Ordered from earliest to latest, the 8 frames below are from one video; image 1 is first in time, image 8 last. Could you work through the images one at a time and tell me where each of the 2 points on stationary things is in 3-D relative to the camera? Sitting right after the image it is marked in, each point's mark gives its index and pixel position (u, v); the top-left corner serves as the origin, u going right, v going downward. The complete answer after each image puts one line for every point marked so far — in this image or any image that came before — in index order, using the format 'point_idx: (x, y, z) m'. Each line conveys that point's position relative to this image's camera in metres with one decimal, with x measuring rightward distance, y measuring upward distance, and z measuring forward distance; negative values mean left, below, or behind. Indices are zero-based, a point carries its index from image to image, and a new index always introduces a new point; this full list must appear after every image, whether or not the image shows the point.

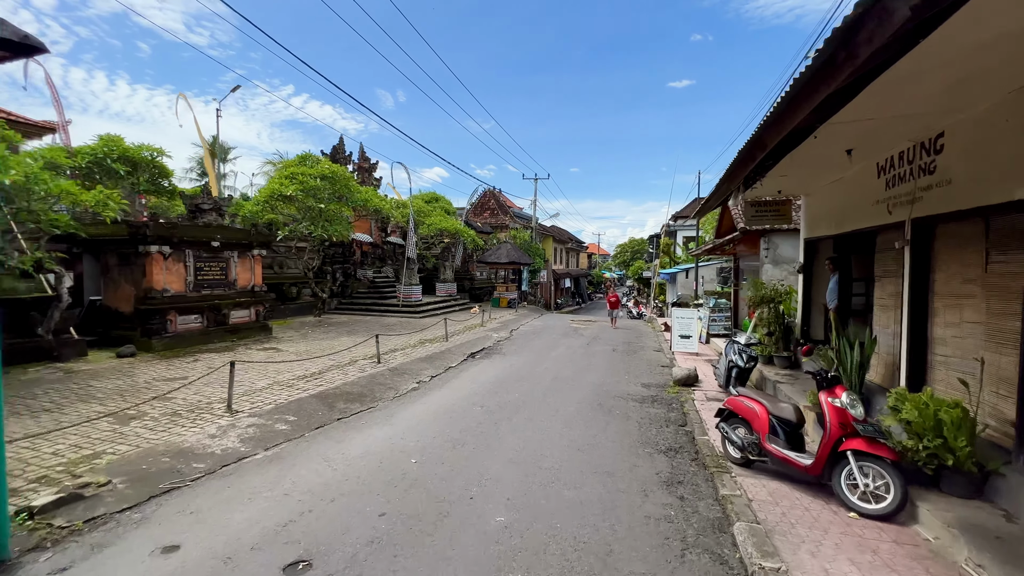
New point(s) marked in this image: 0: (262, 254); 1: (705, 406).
0: (-7.4, +1.0, +13.2) m
1: (+3.1, -1.9, +7.2) m
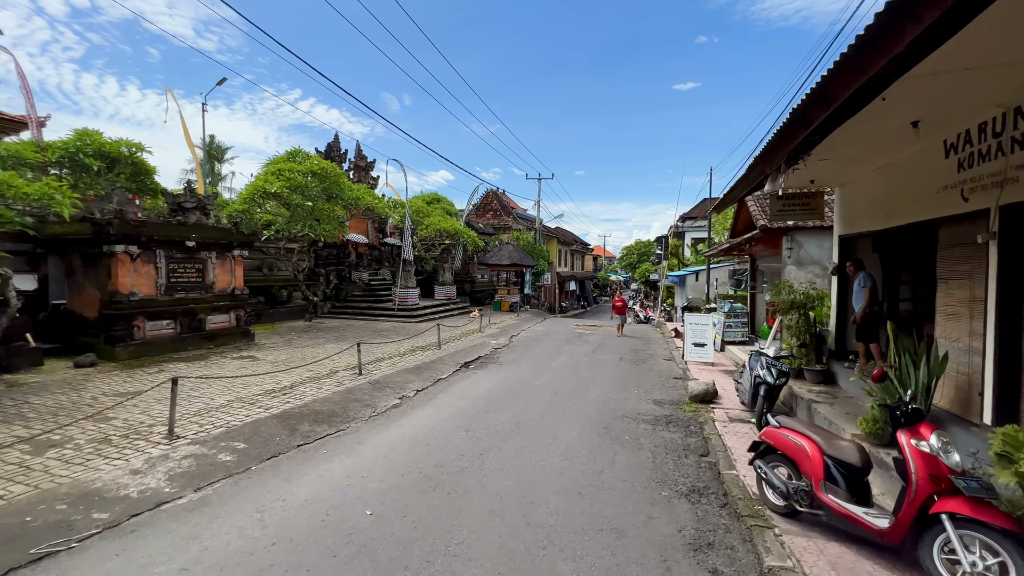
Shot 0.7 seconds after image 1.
0: (-7.4, +0.9, +12.3) m
1: (+3.0, -2.0, +6.2) m
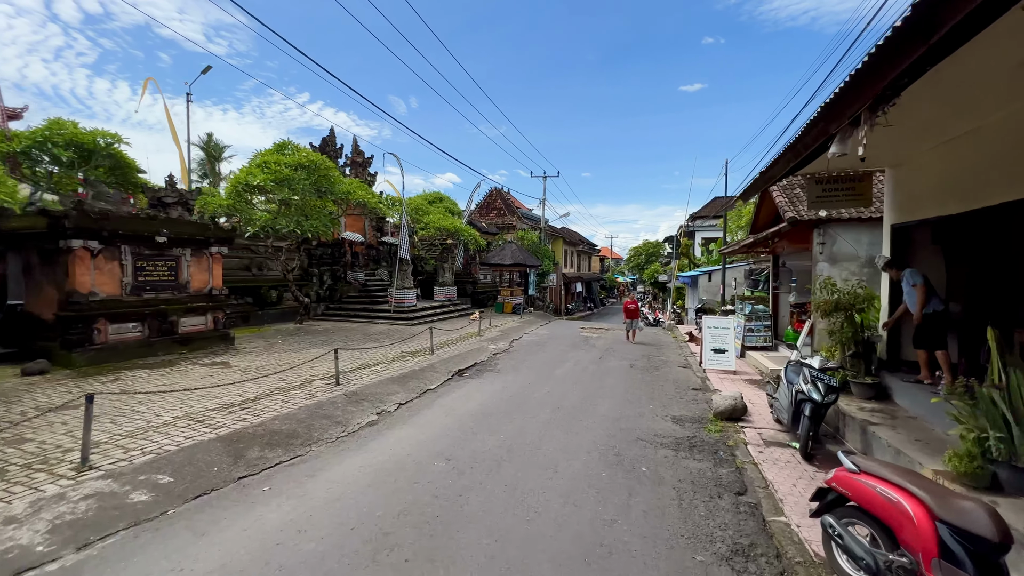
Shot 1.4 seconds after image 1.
0: (-7.4, +0.9, +11.4) m
1: (+2.9, -1.9, +5.1) m
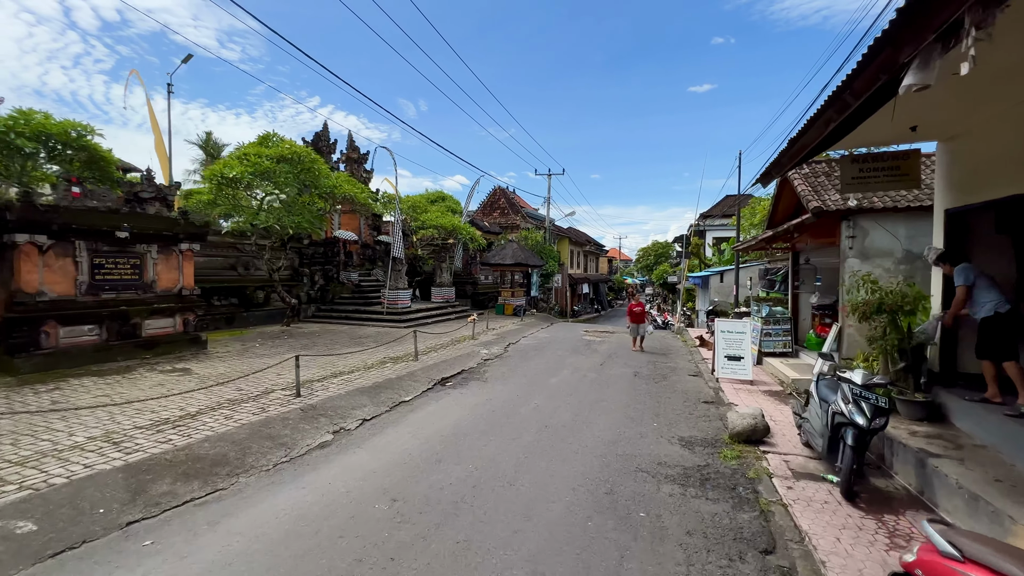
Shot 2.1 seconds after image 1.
0: (-7.6, +0.9, +10.7) m
1: (+2.6, -1.9, +4.1) m
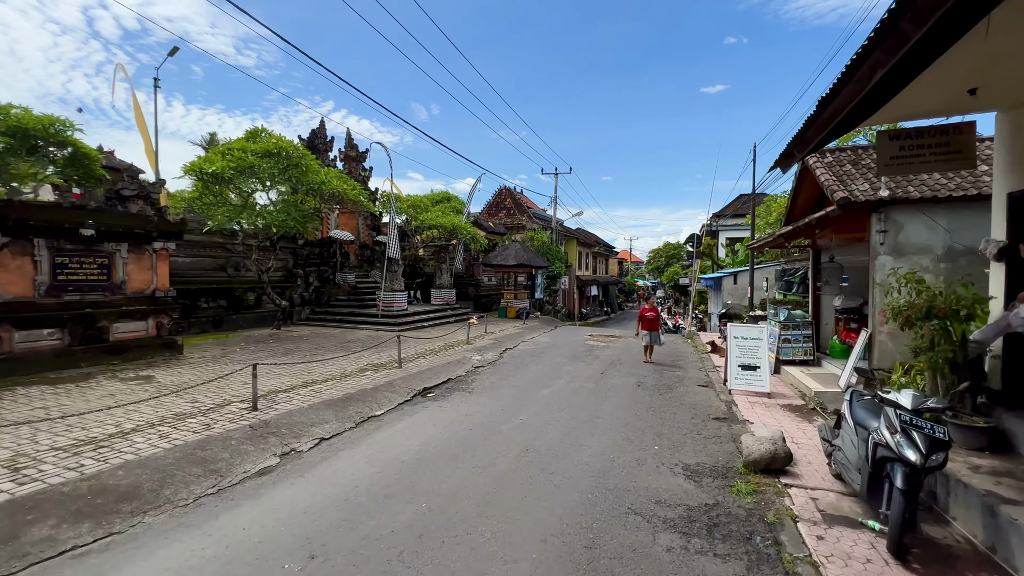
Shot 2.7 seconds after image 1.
0: (-7.7, +0.9, +10.1) m
1: (+2.3, -1.9, +3.3) m
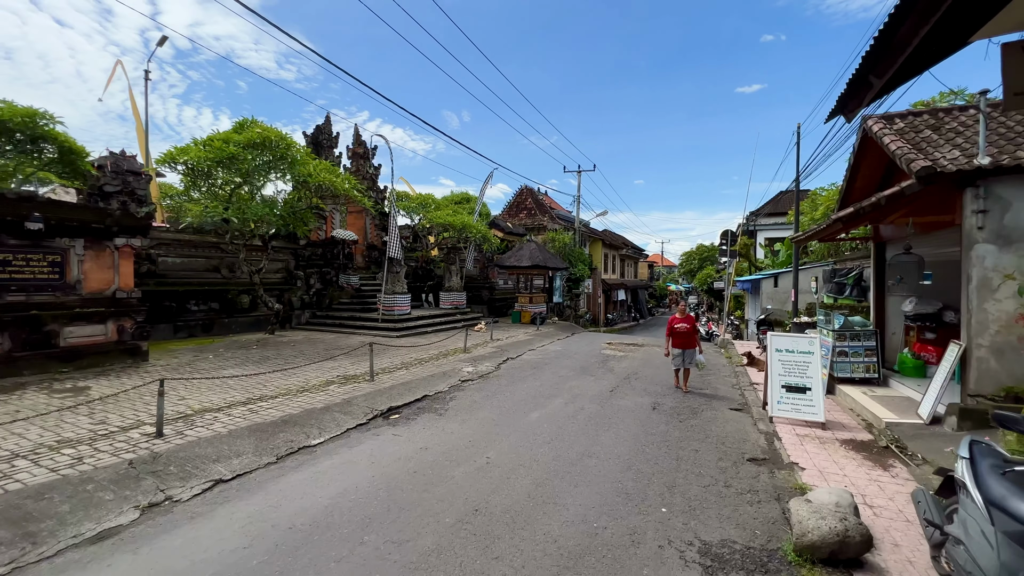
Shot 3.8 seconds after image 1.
0: (-7.8, +0.9, +9.2) m
1: (+1.8, -1.8, +1.7) m
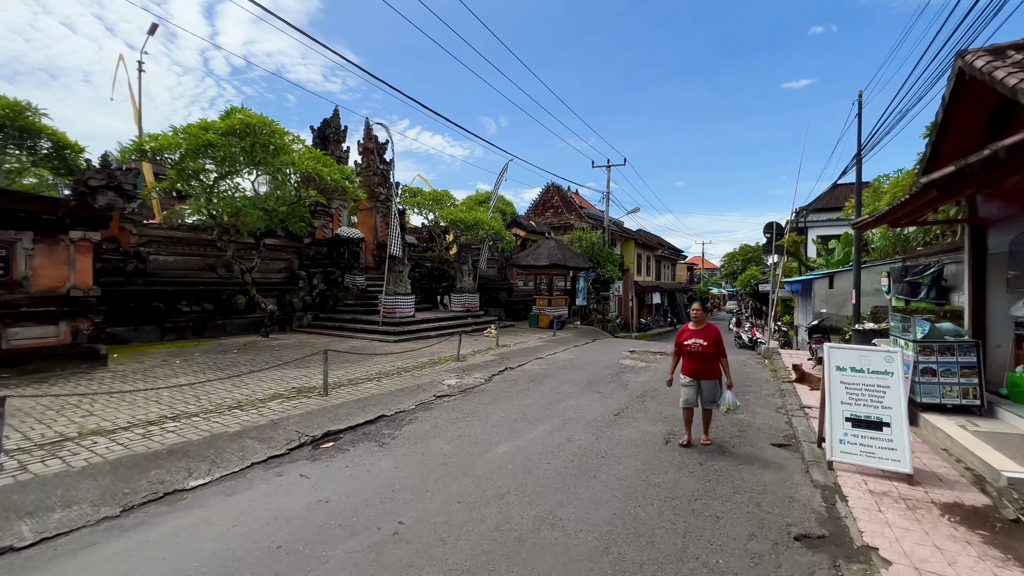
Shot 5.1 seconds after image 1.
0: (-7.9, +0.9, +8.5) m
1: (+1.0, -1.7, +0.2) m
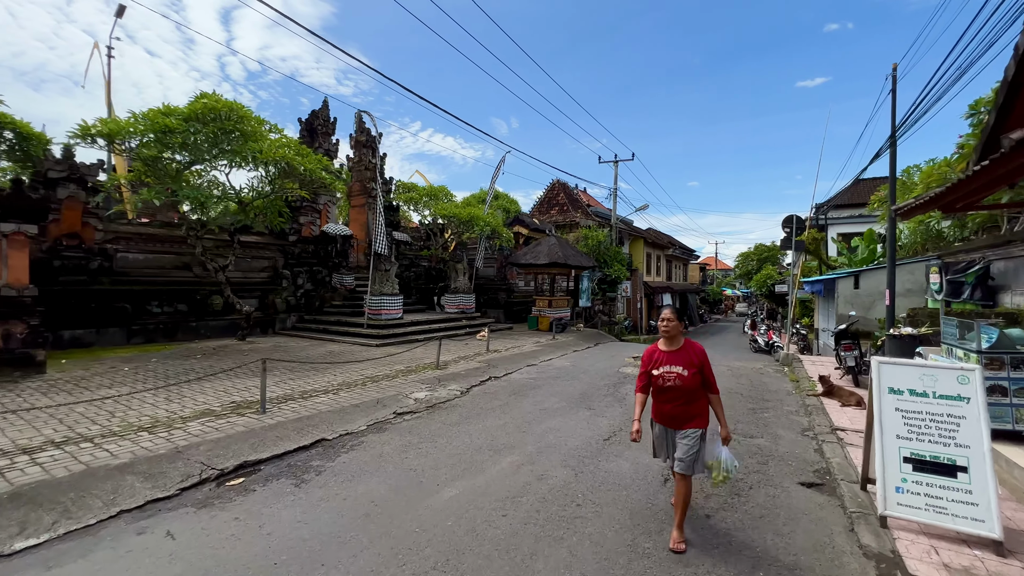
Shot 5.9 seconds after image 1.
0: (-8.2, +0.9, +7.7) m
1: (+0.5, -1.7, -0.9) m
